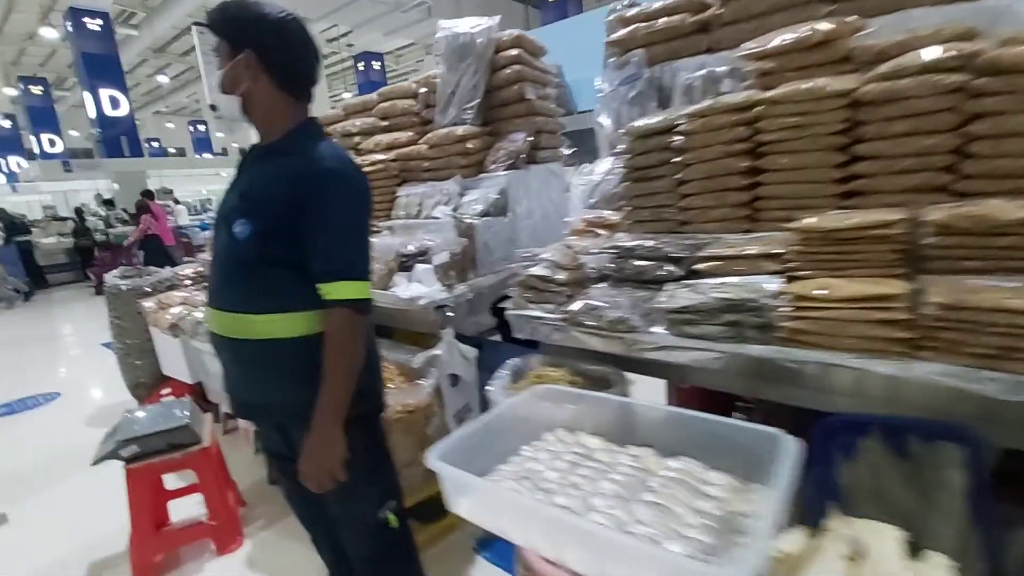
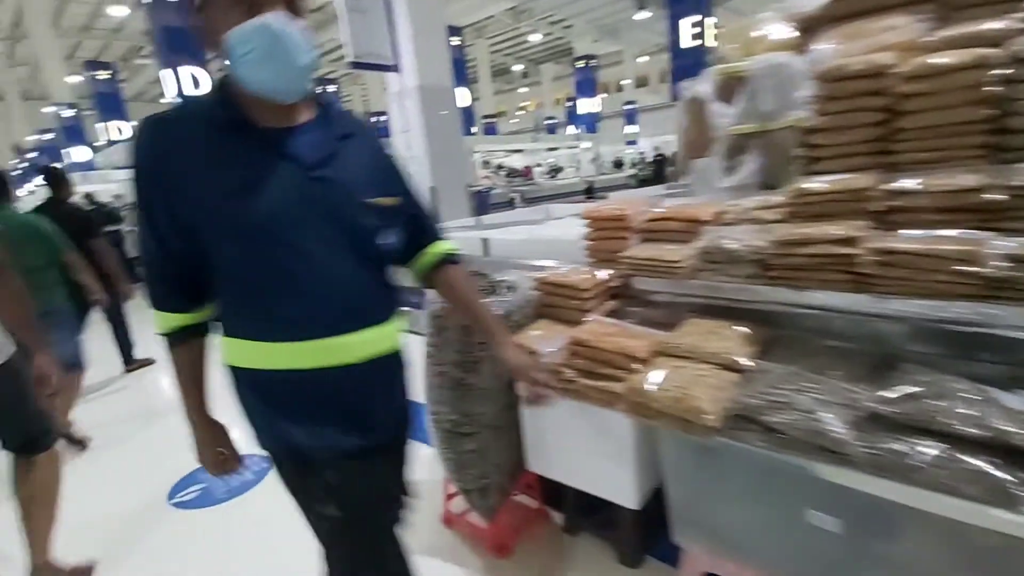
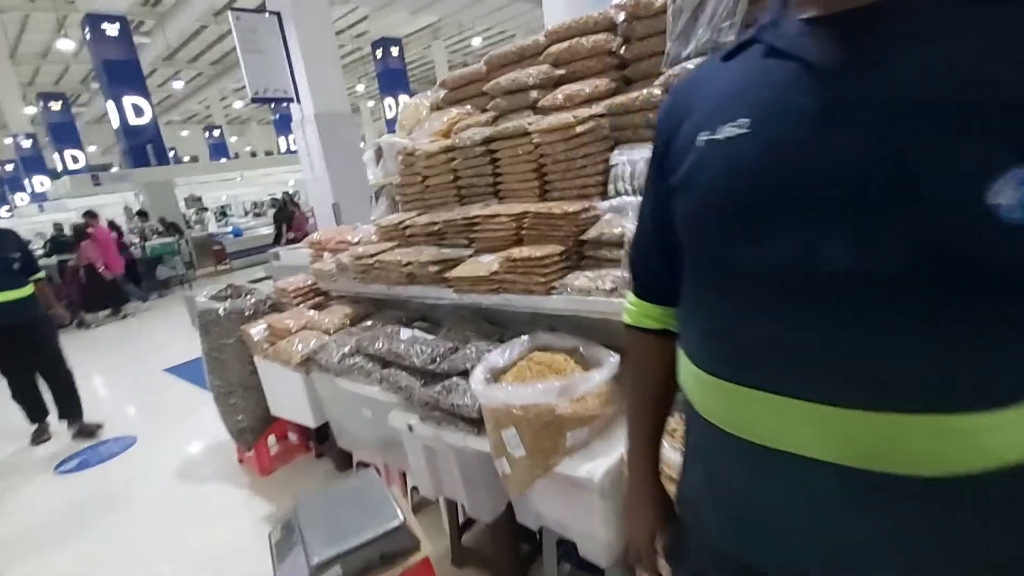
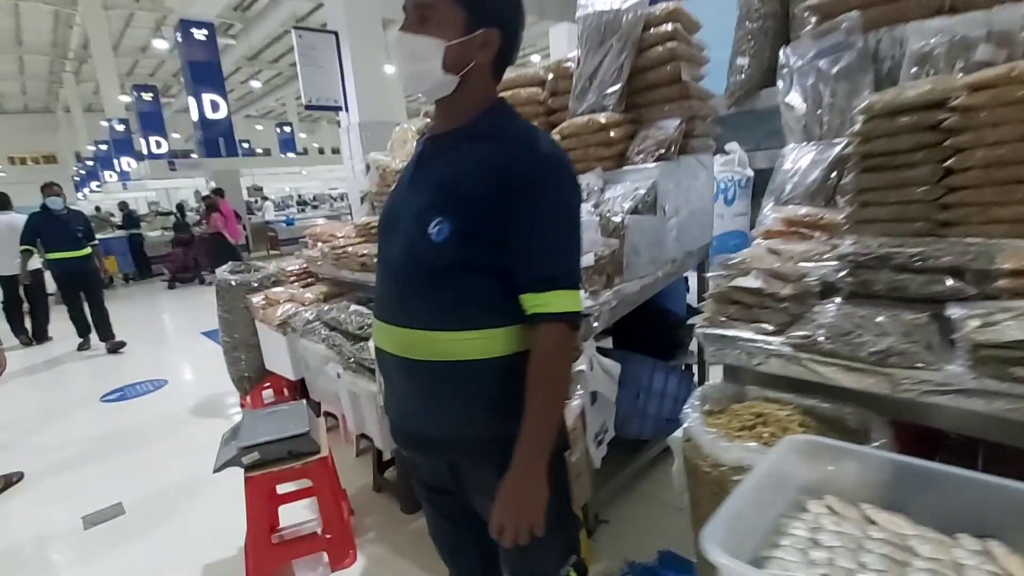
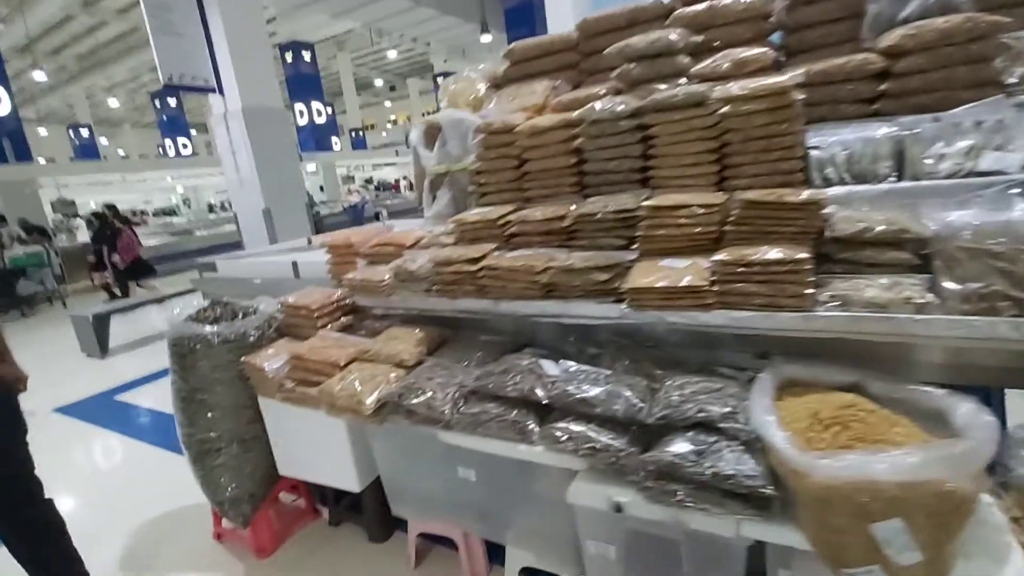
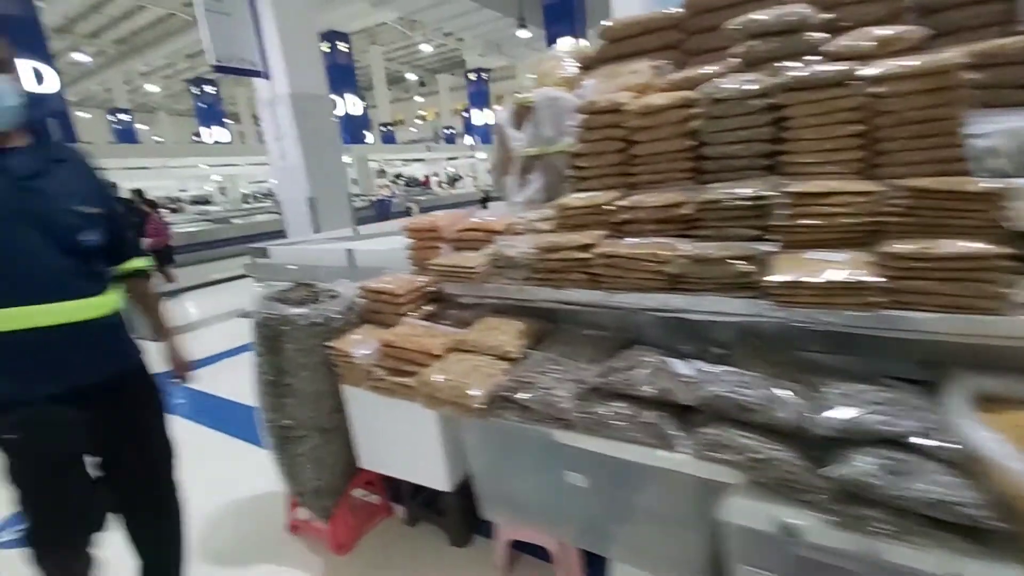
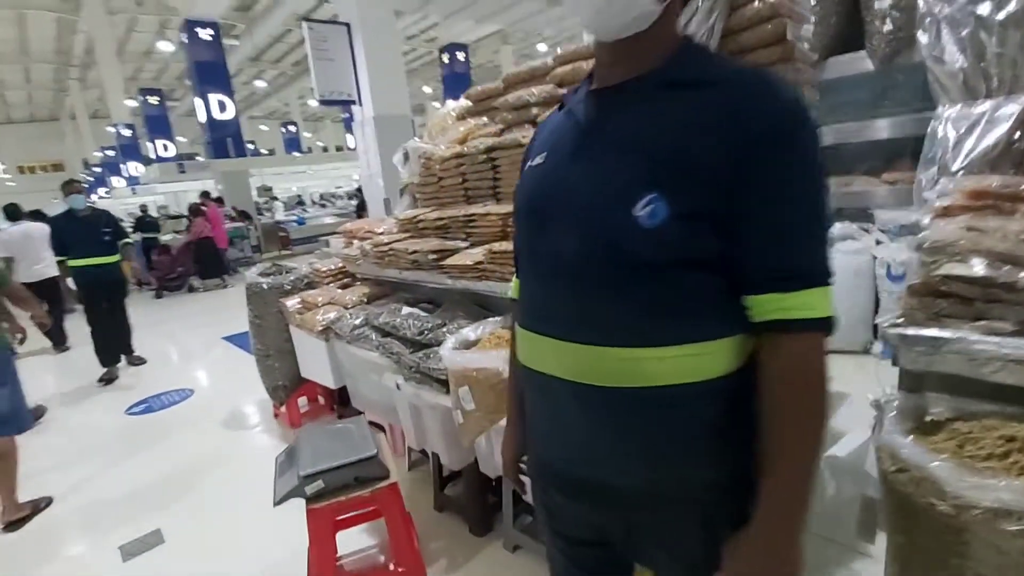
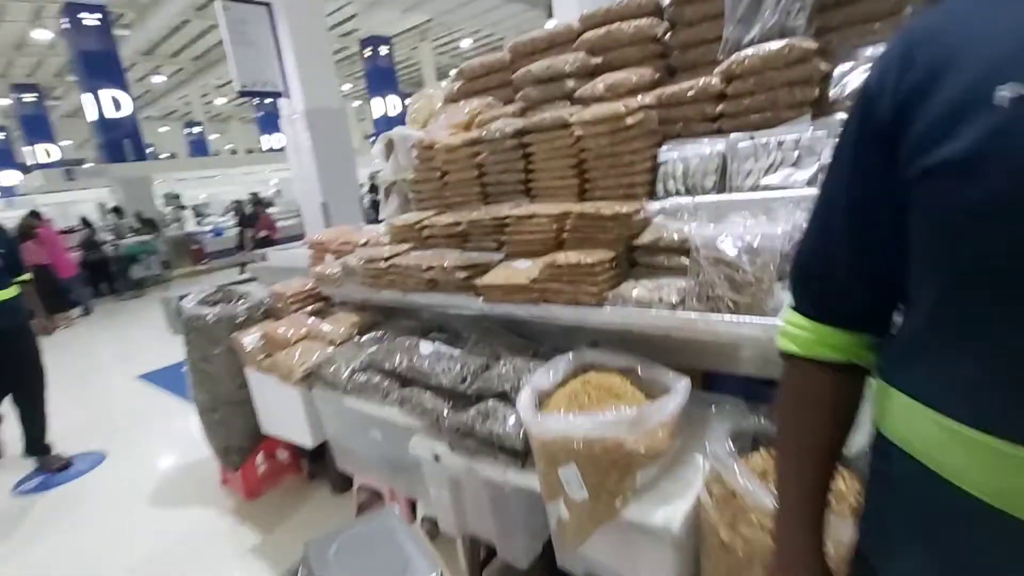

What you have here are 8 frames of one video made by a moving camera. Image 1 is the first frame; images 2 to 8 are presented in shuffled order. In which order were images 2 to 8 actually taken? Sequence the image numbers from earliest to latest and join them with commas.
4, 7, 3, 8, 5, 6, 2
